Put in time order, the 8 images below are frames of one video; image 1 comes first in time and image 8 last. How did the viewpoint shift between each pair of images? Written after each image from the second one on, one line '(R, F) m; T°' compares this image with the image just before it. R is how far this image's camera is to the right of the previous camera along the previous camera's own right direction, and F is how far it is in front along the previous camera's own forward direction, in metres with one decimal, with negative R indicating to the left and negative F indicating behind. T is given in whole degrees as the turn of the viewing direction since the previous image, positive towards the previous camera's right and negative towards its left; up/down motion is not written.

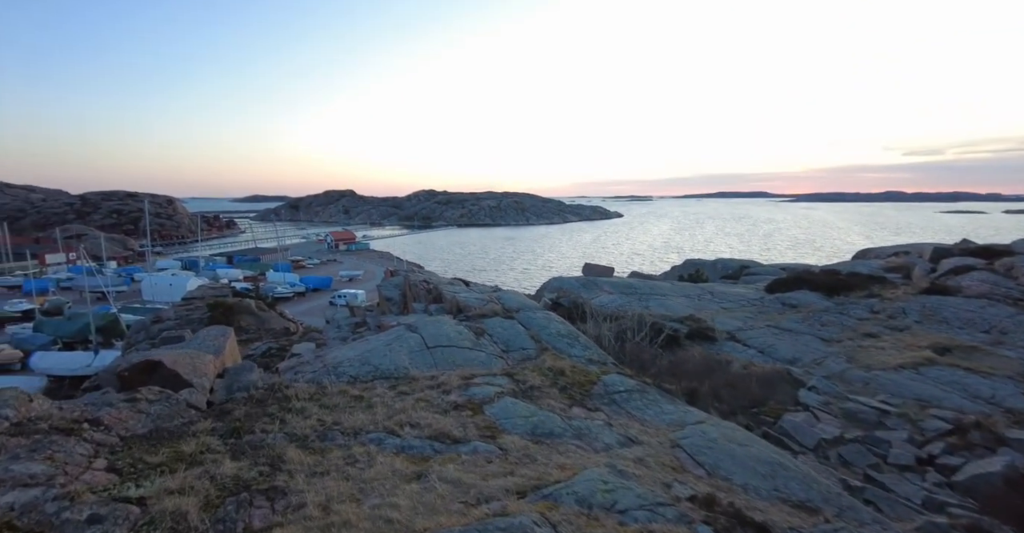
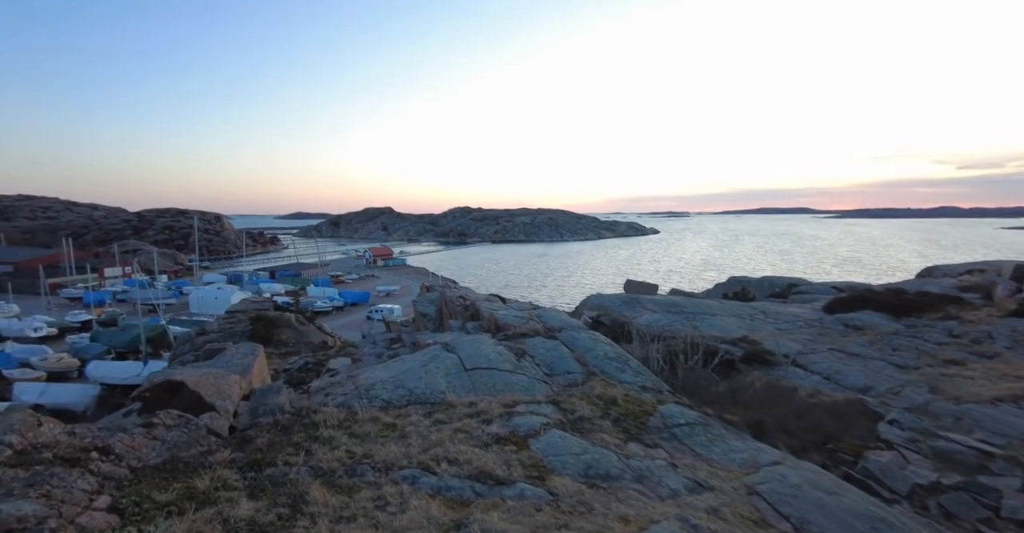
(-0.2, +0.6) m; -4°
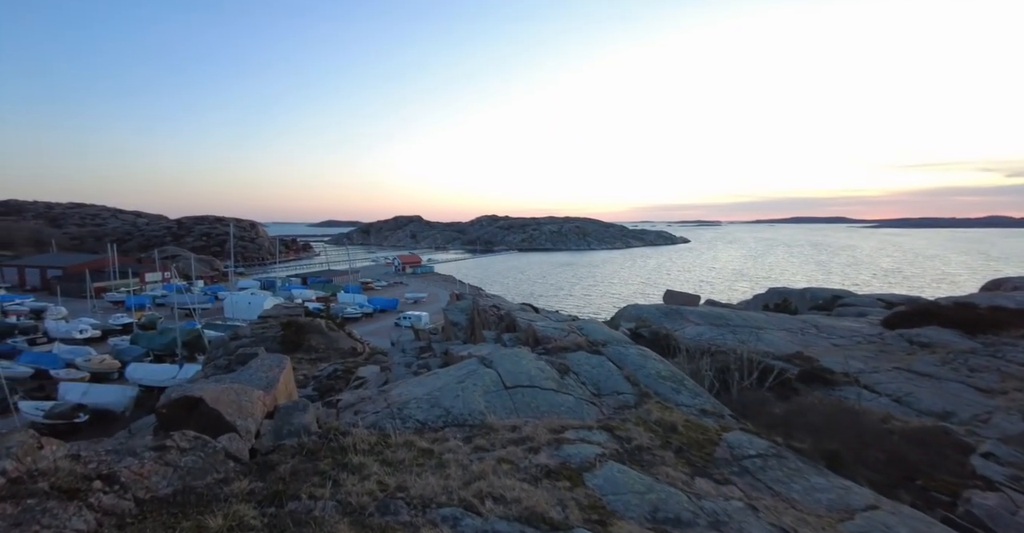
(-0.3, +0.6) m; -3°
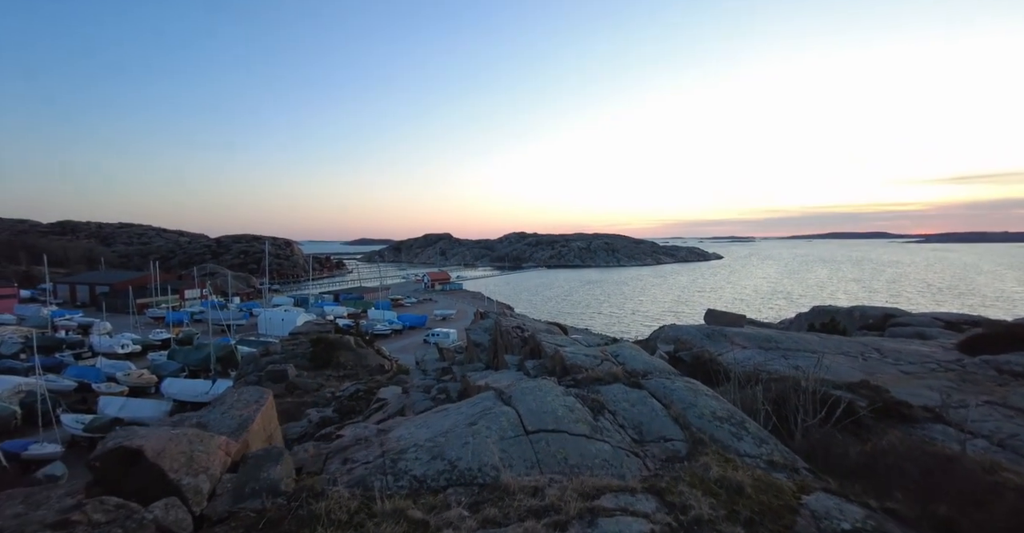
(0.0, +1.0) m; -3°
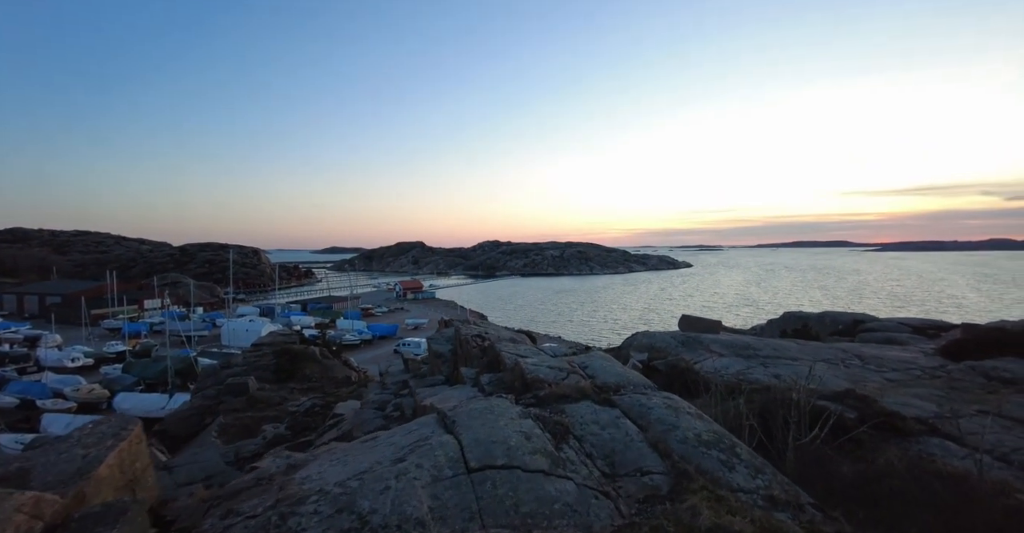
(+0.4, +1.2) m; +3°
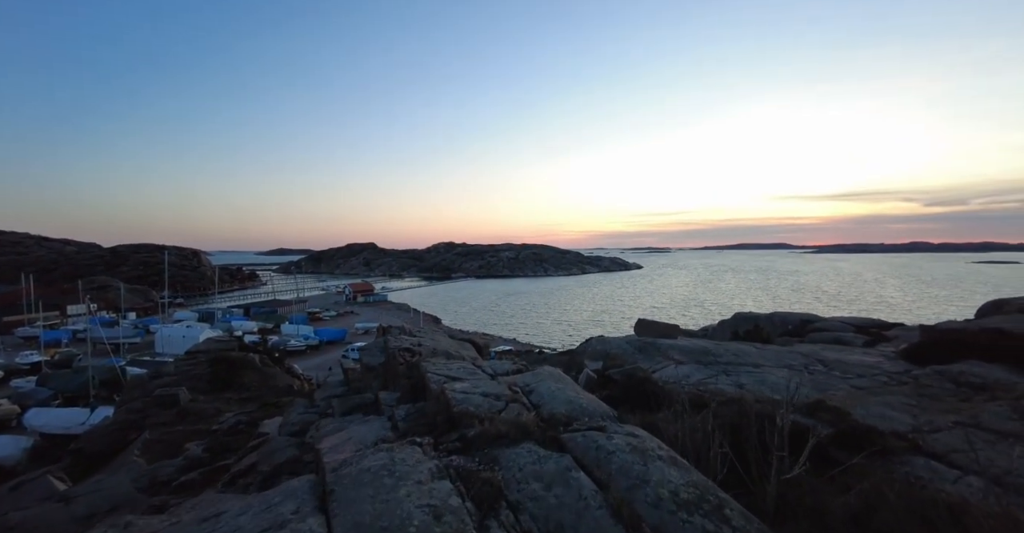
(+0.5, +1.6) m; +5°
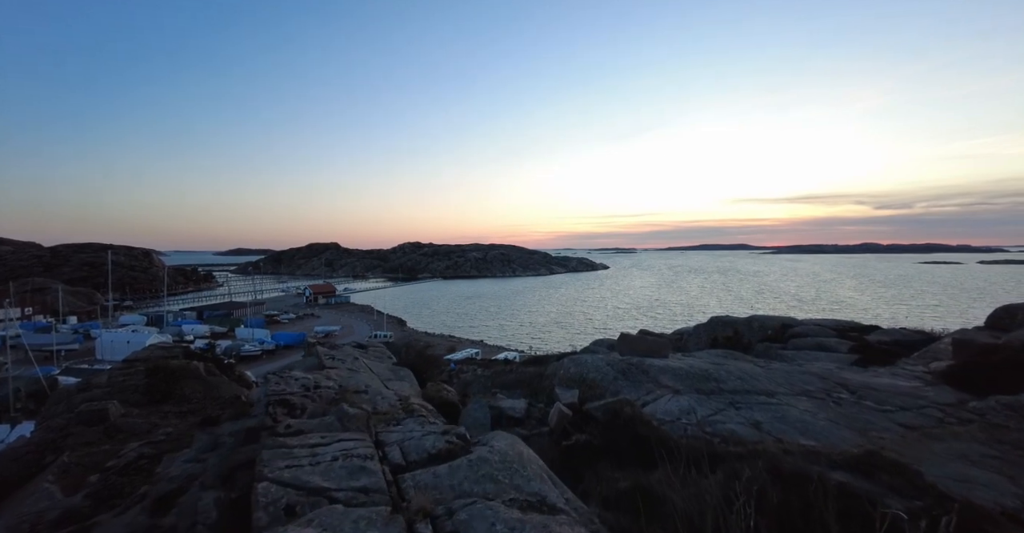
(+0.4, +3.0) m; +4°
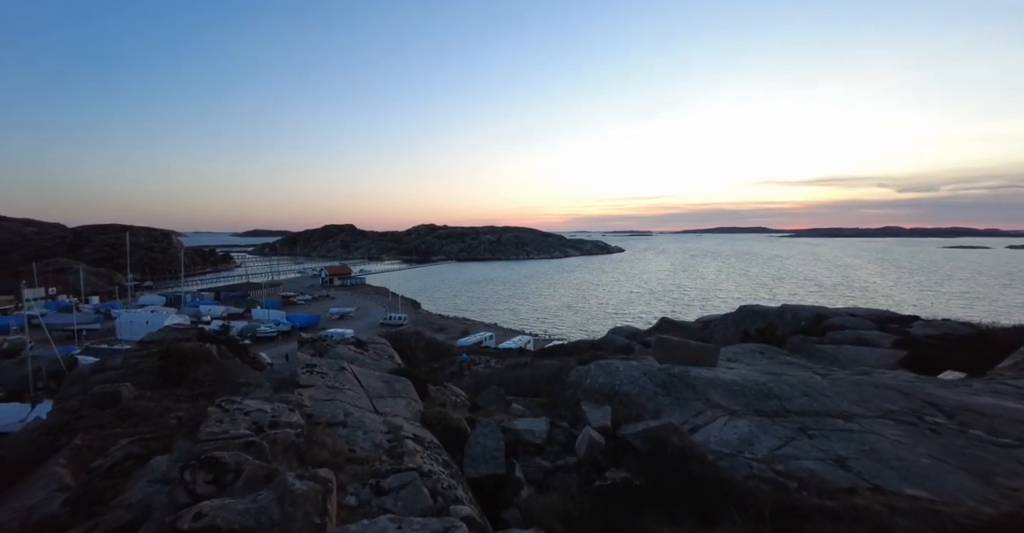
(-0.2, +1.8) m; -1°
